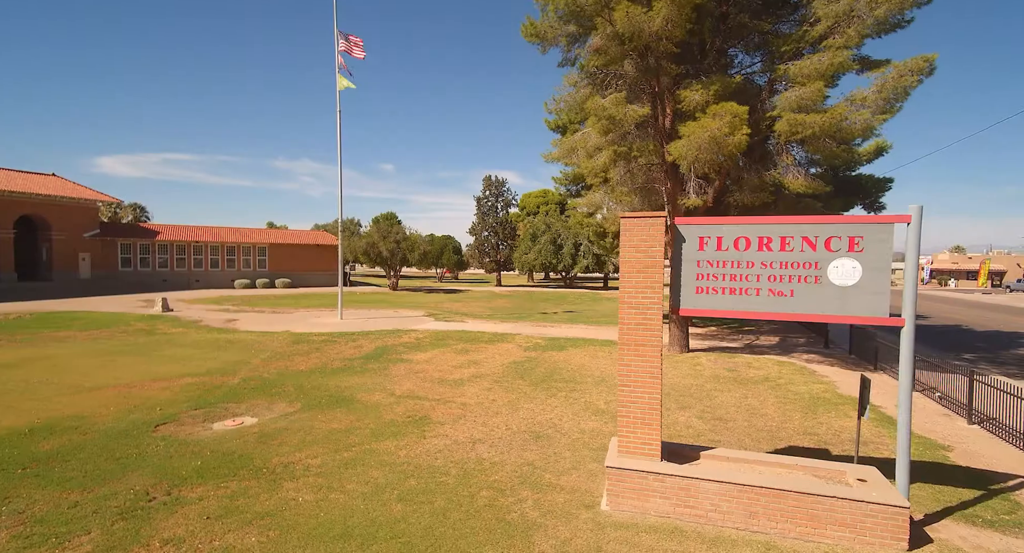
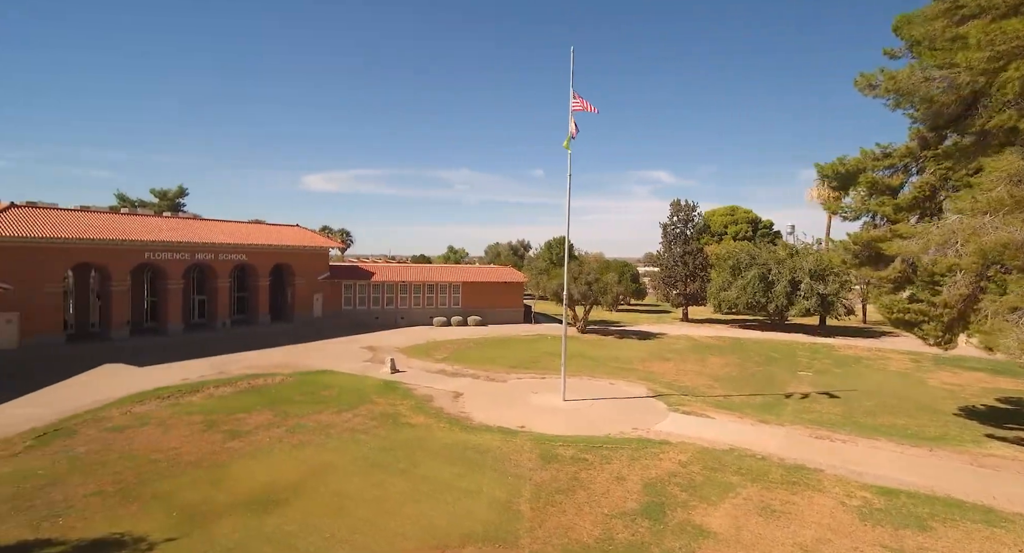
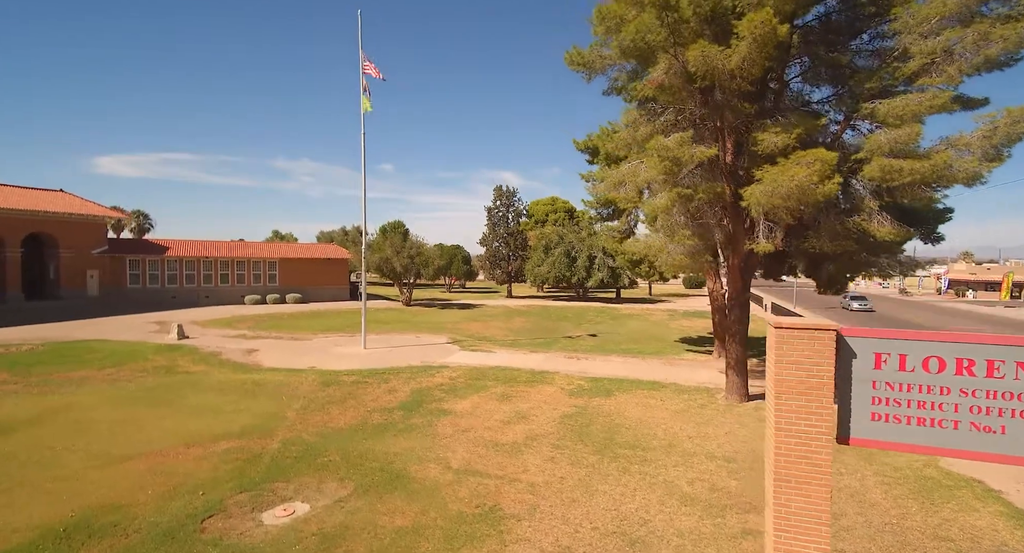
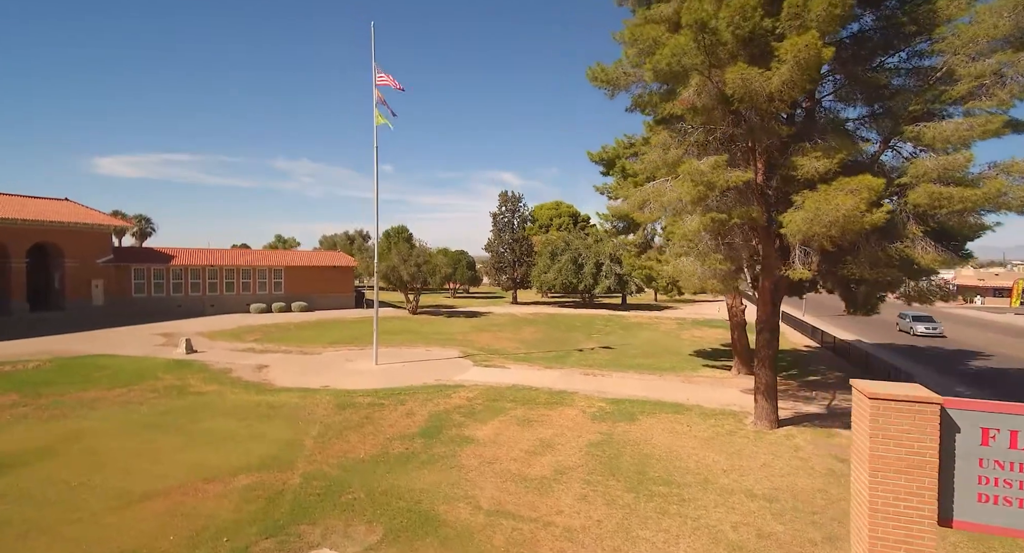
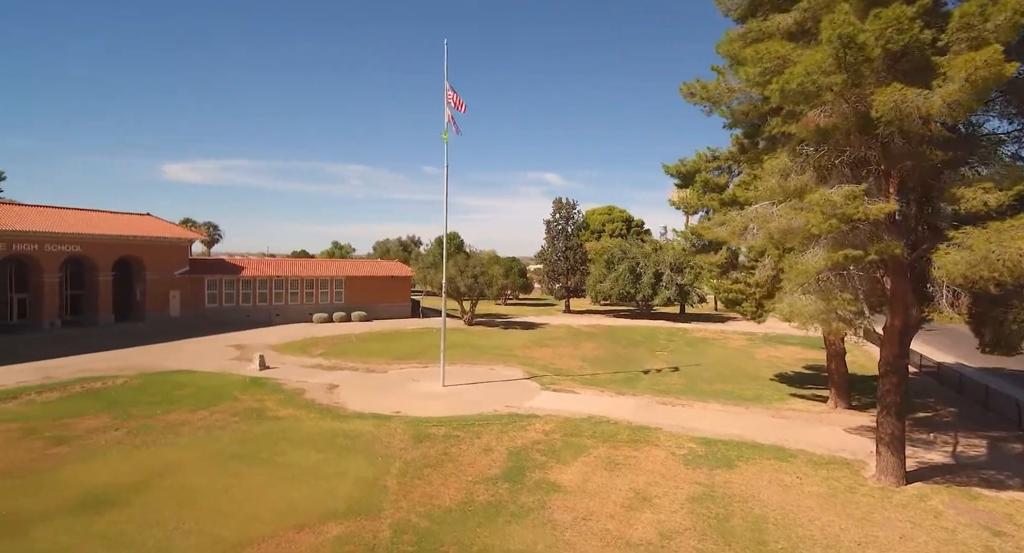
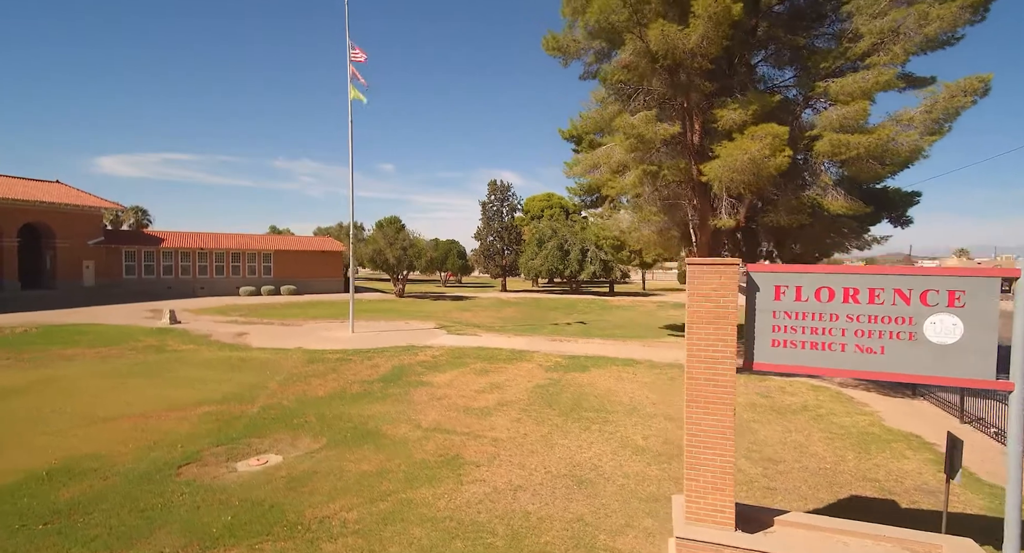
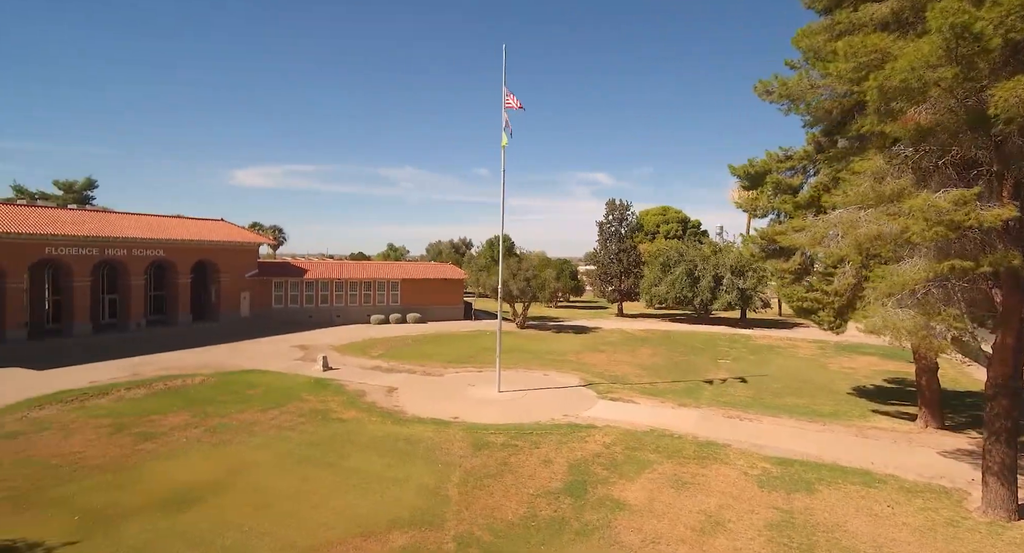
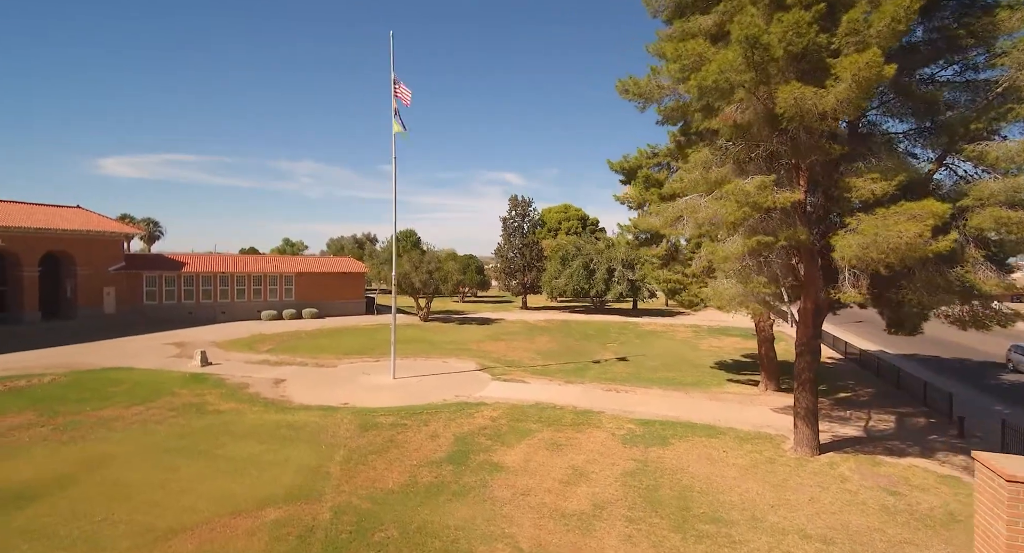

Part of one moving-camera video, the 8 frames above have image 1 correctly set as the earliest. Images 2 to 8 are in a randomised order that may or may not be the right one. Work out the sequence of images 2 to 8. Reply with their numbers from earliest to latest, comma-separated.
6, 3, 4, 8, 5, 7, 2
